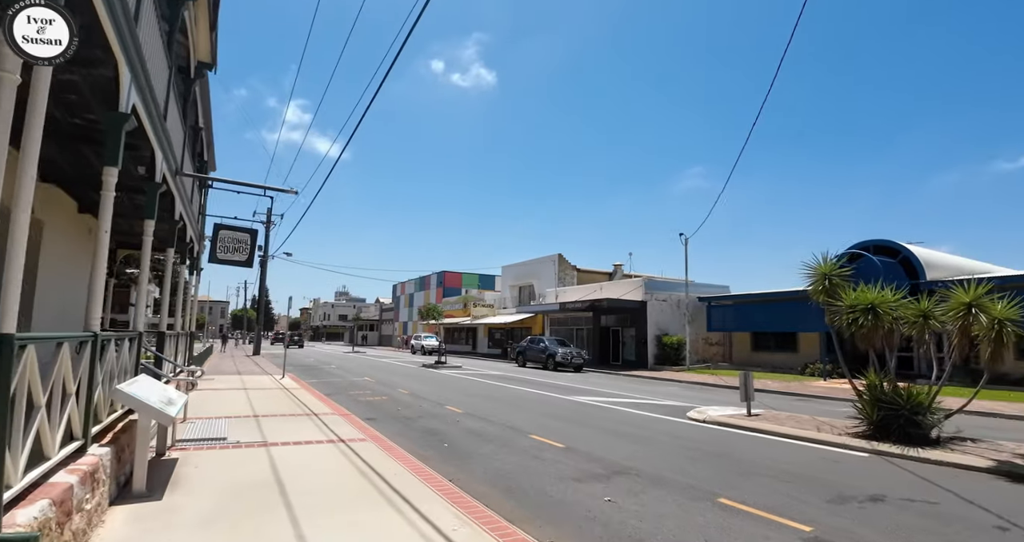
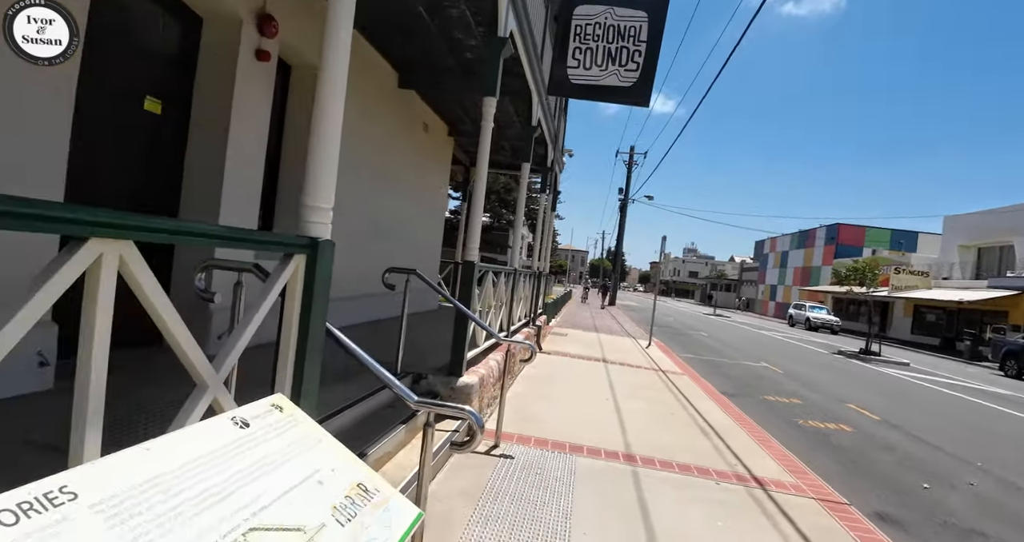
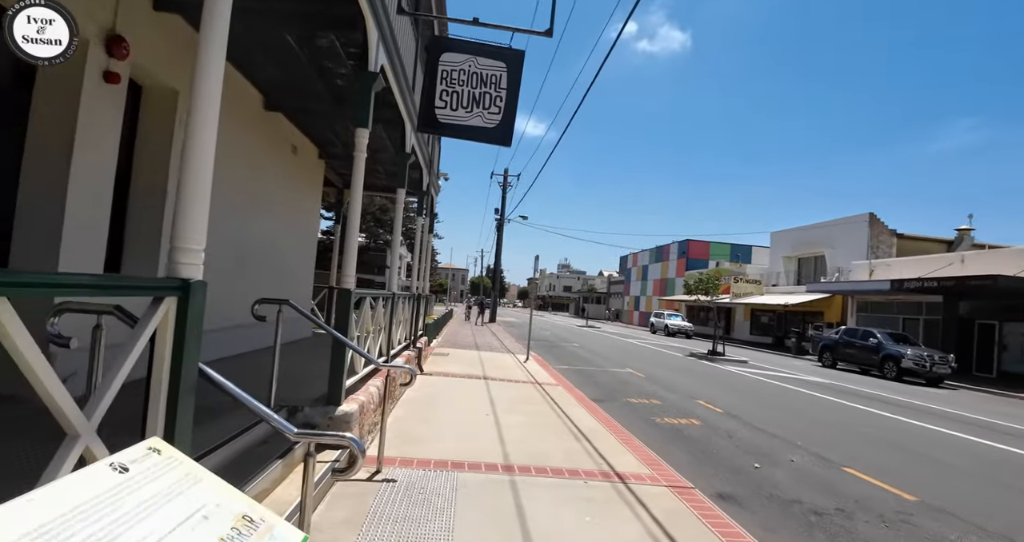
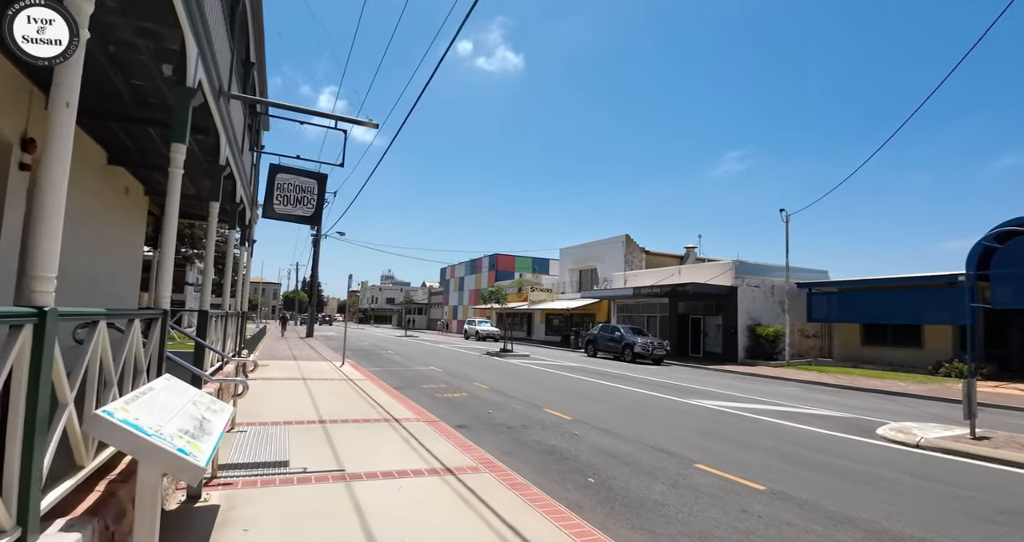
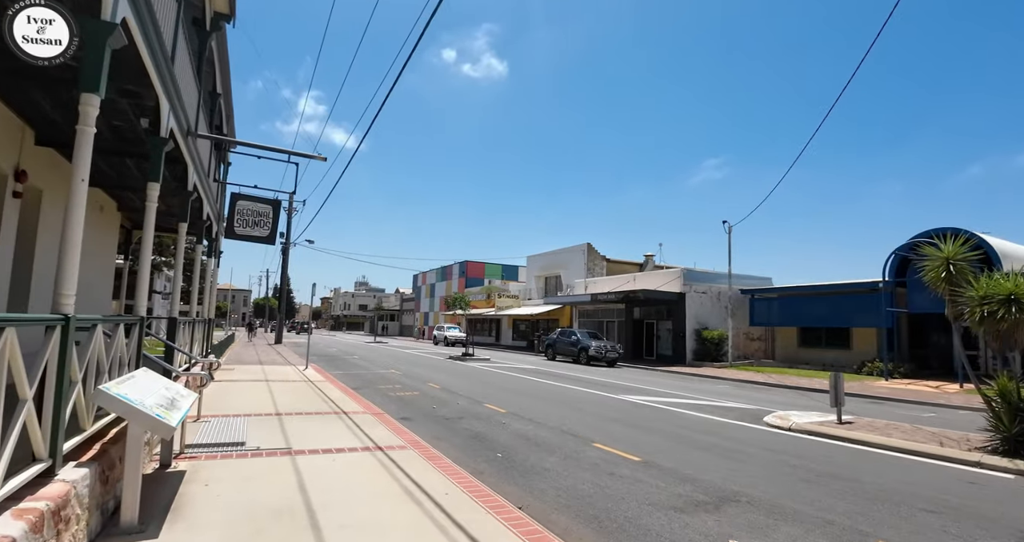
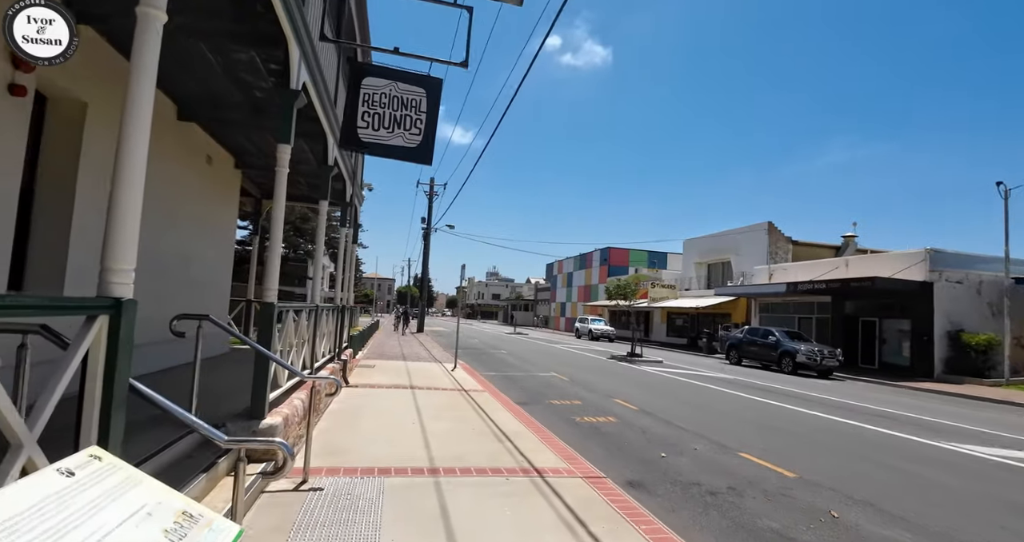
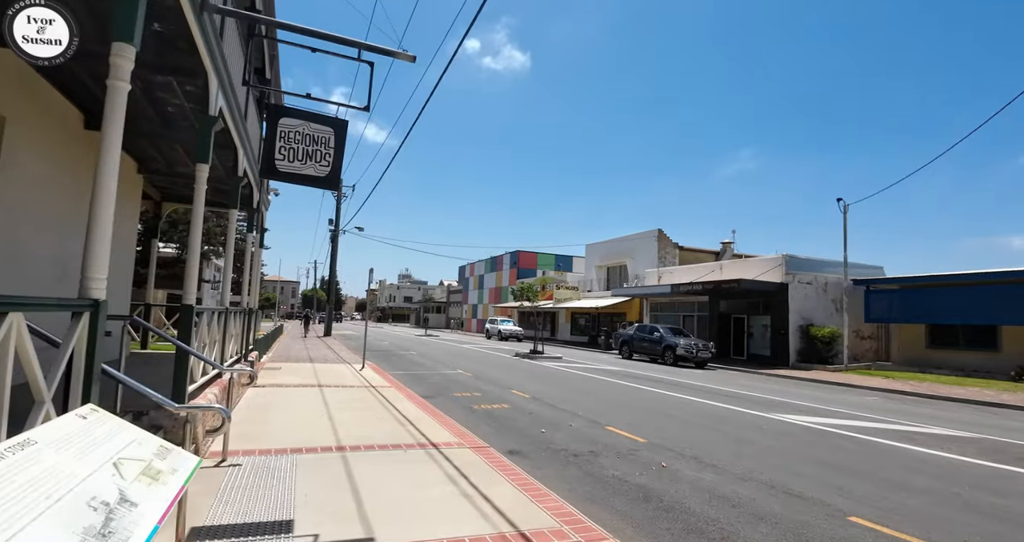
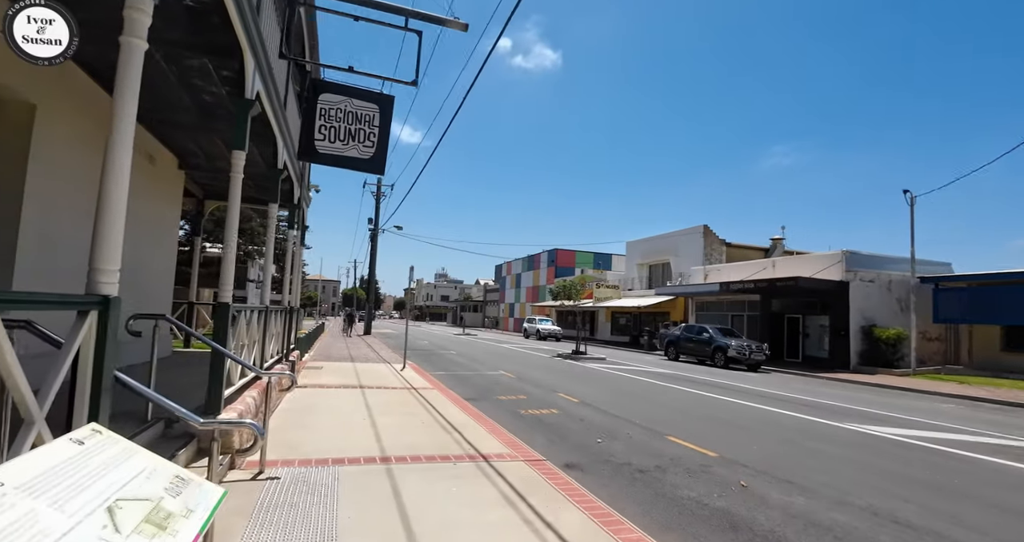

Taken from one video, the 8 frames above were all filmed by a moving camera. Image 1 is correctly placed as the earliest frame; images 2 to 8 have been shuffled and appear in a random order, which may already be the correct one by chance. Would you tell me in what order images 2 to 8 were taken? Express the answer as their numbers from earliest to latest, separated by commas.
5, 4, 7, 8, 6, 3, 2
